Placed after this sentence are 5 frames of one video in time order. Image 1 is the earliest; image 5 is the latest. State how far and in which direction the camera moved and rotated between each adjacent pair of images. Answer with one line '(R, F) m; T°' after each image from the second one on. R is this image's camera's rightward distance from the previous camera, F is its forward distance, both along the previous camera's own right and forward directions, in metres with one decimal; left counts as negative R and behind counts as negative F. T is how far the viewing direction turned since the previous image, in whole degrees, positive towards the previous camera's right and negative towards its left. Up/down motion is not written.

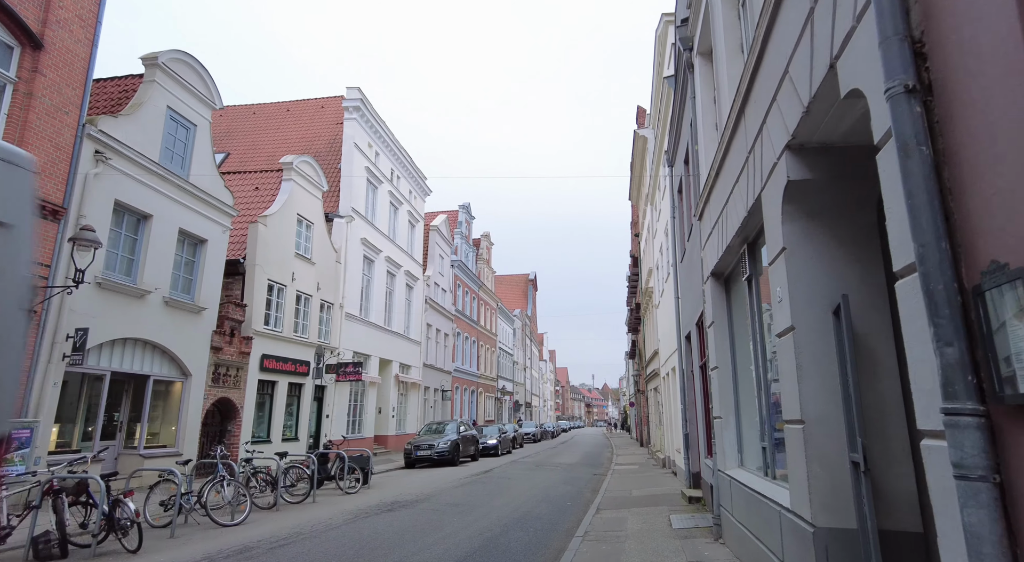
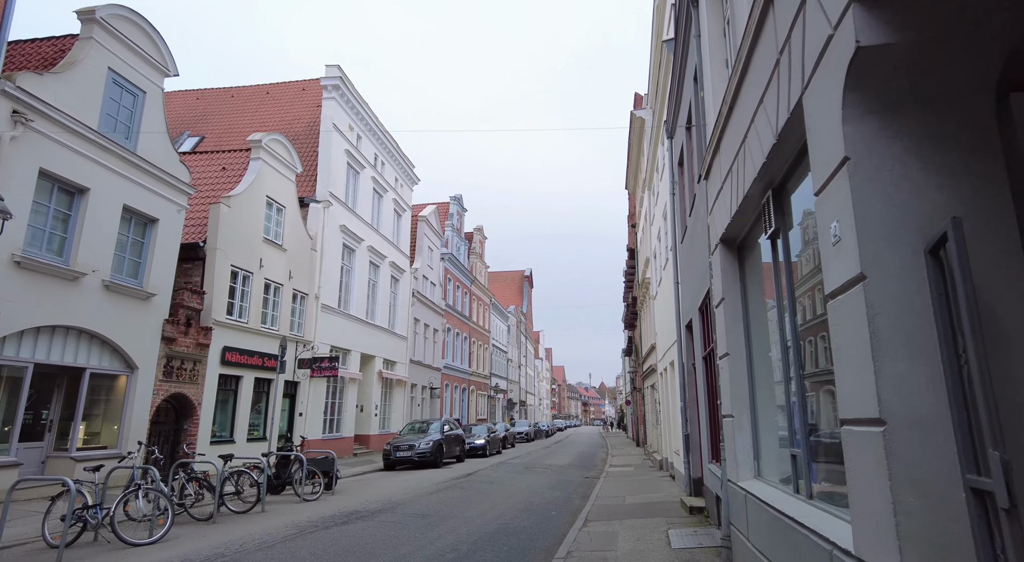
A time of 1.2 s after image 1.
(+0.3, +1.4) m; 0°
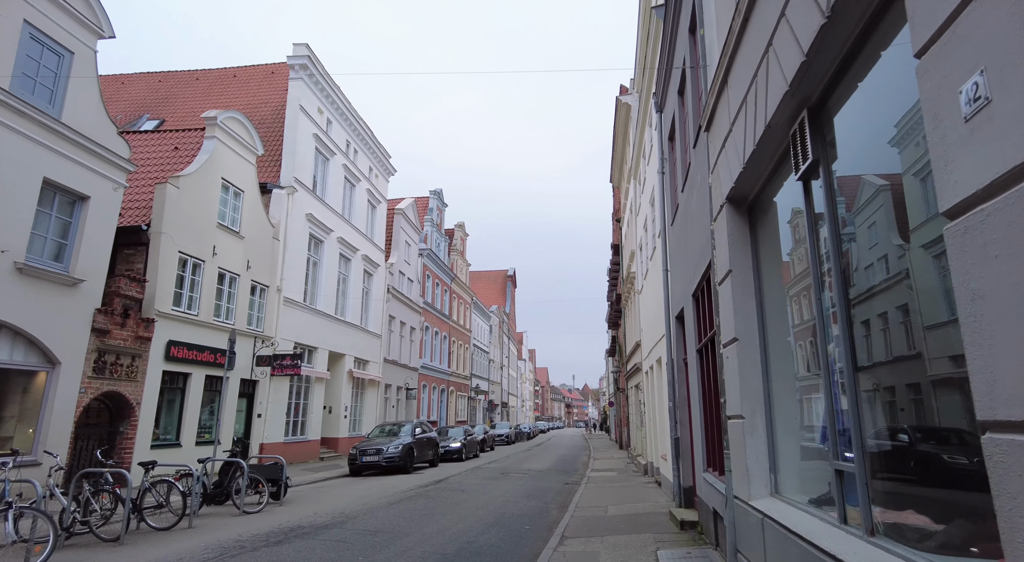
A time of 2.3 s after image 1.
(+0.2, +1.2) m; +1°
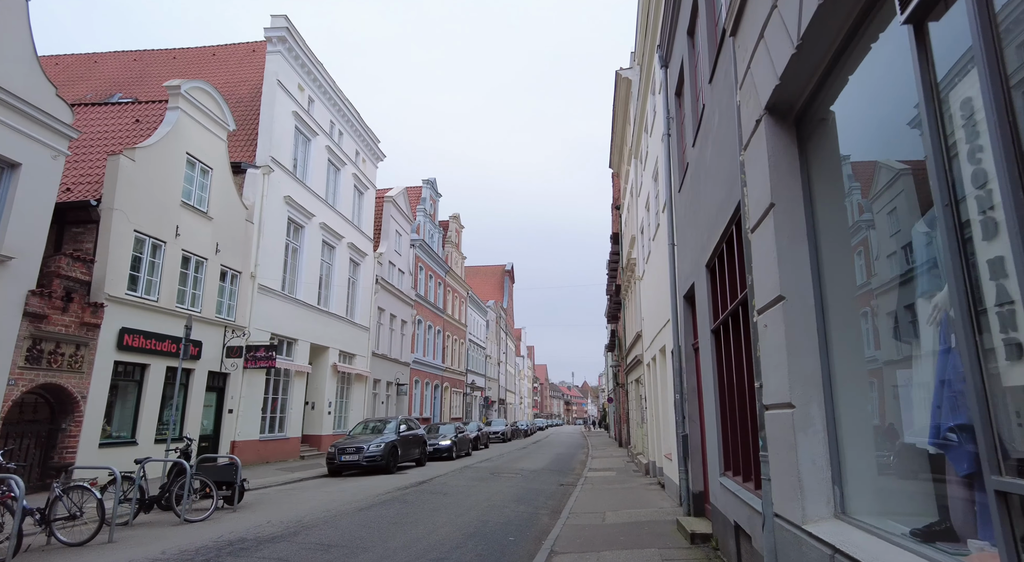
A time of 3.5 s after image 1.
(+0.2, +1.3) m; 0°
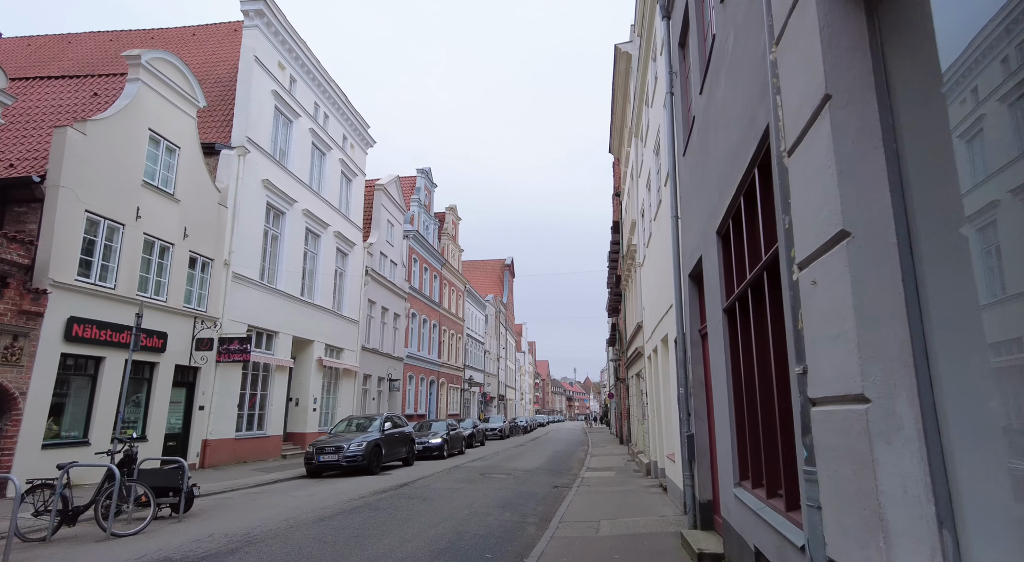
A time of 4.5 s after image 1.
(+0.3, +1.2) m; 0°
